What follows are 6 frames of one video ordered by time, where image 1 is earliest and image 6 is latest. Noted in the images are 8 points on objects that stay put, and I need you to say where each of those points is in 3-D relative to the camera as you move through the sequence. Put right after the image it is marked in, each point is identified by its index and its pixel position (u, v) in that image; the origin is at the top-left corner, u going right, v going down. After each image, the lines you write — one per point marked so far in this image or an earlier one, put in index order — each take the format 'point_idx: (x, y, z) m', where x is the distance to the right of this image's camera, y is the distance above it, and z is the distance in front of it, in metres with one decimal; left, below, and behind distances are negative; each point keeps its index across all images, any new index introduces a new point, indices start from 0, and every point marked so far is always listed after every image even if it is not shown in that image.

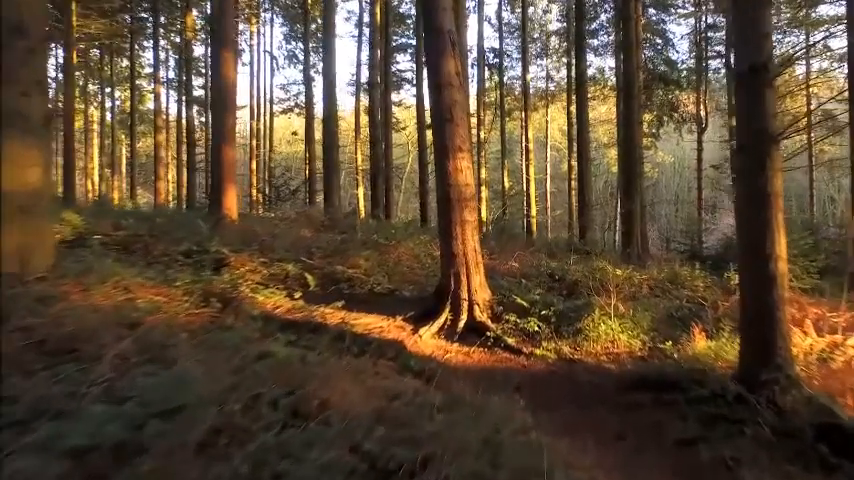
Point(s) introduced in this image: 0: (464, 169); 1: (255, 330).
0: (+0.3, +0.6, +8.6) m
1: (-1.2, -0.6, +6.8) m
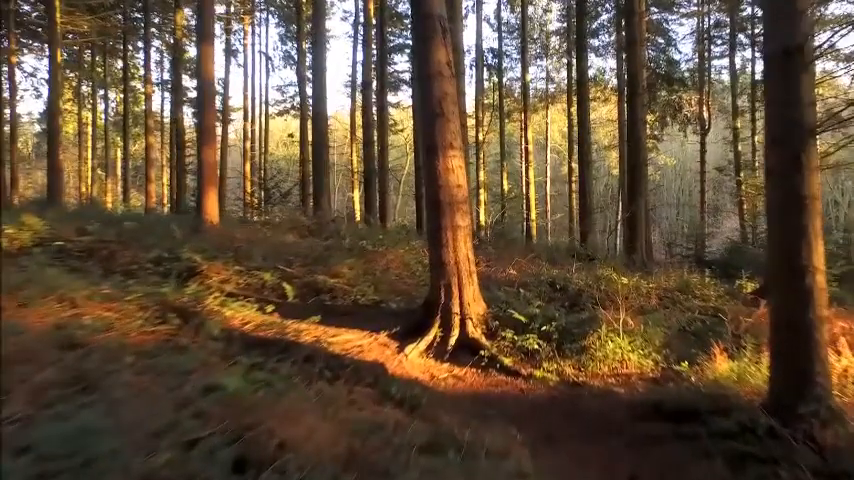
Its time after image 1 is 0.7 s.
0: (+0.2, +0.6, +7.7) m
1: (-1.3, -0.7, +6.0) m
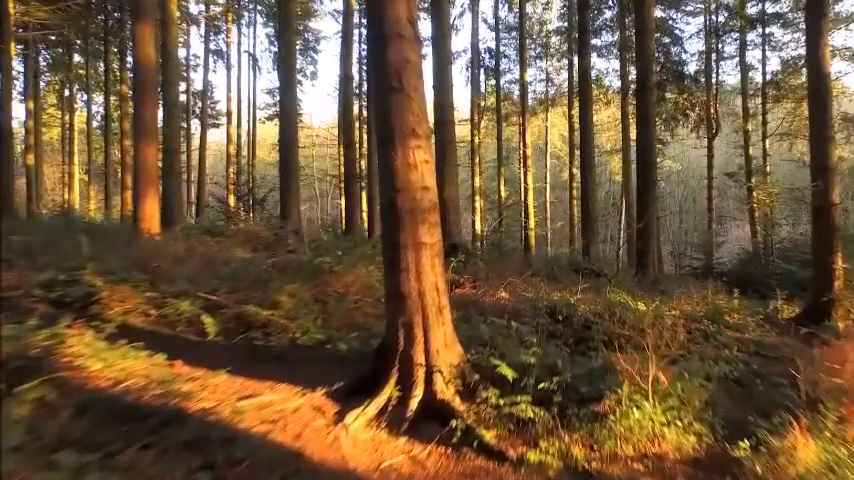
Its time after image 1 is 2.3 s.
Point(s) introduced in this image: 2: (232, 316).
0: (0.0, +0.5, +5.6) m
1: (-1.6, -0.8, +3.9) m
2: (-1.4, -0.6, +7.1) m
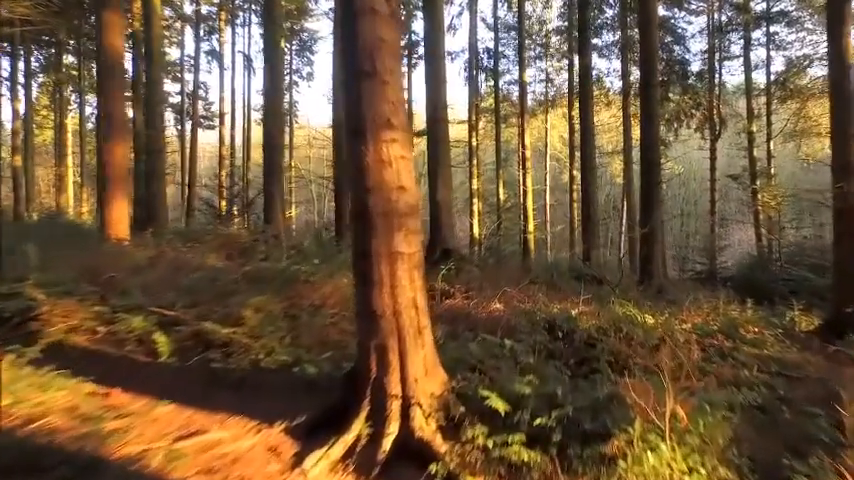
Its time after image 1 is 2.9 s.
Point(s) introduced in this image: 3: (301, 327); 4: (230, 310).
0: (-0.1, +0.4, +4.8) m
1: (-1.7, -0.8, +3.0) m
2: (-1.5, -0.6, +6.2) m
3: (-0.9, -0.6, +6.6) m
4: (-1.4, -0.5, +6.6) m
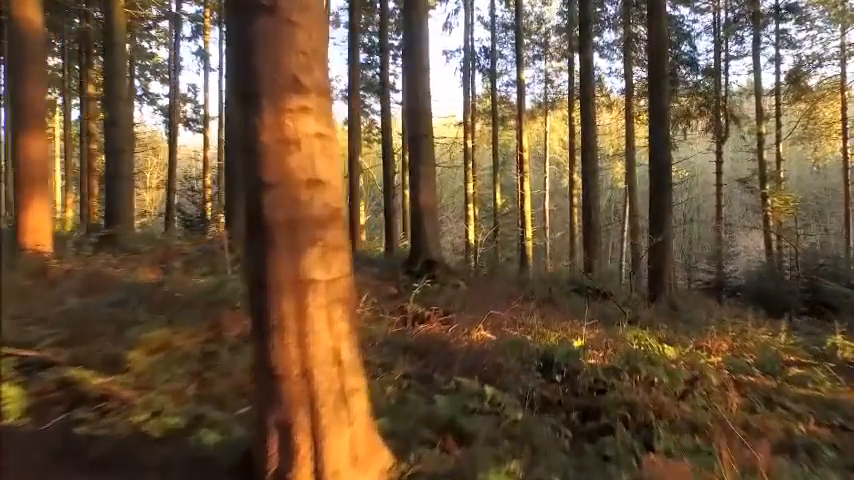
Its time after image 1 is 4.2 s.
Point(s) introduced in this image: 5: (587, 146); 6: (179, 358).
0: (-0.4, +0.3, +3.2) m
1: (-1.9, -0.9, +1.4) m
2: (-1.8, -0.7, +4.6) m
3: (-1.1, -0.7, +5.0) m
4: (-1.6, -0.6, +5.0) m
5: (+2.8, +1.7, +16.8) m
6: (-1.3, -0.6, +5.0) m
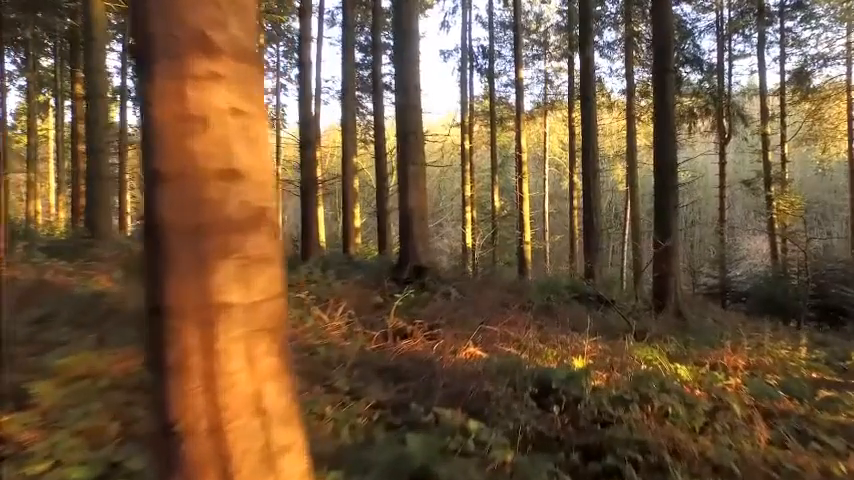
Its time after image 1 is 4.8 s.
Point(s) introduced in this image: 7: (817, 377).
0: (-0.5, +0.3, +2.4) m
1: (-2.0, -0.9, +0.6) m
2: (-1.9, -0.7, +3.8) m
3: (-1.2, -0.7, +4.2) m
4: (-1.7, -0.6, +4.2) m
5: (+2.7, +1.6, +16.0) m
6: (-1.4, -0.6, +4.3) m
7: (+2.9, -0.9, +7.0) m
